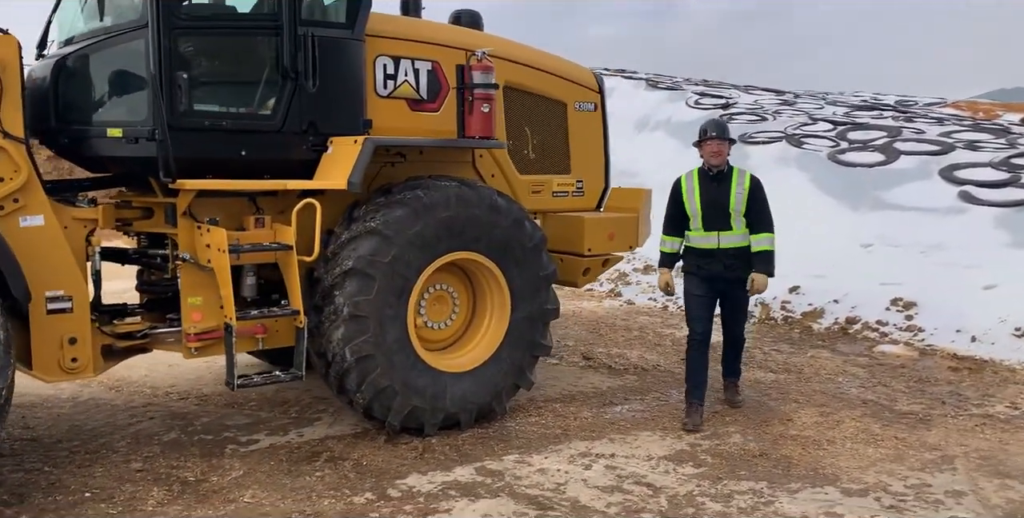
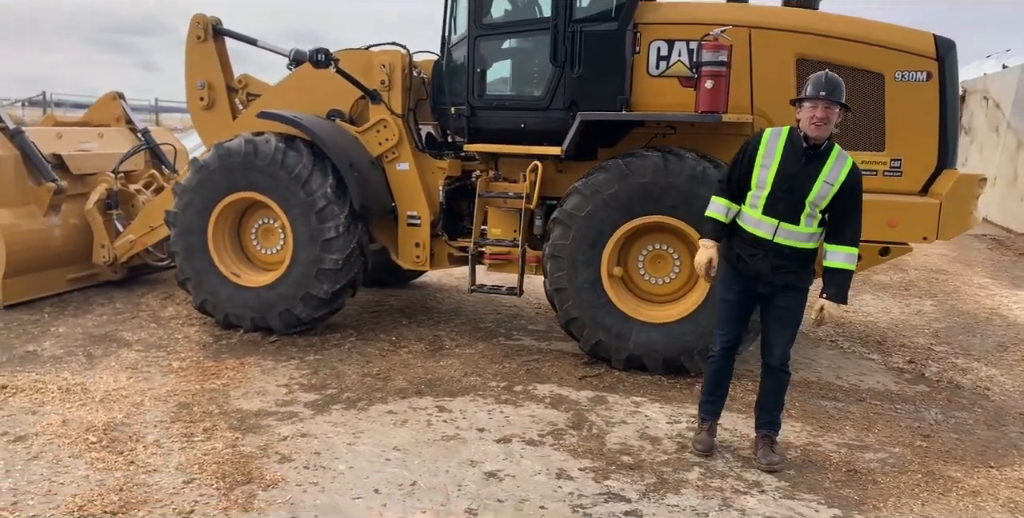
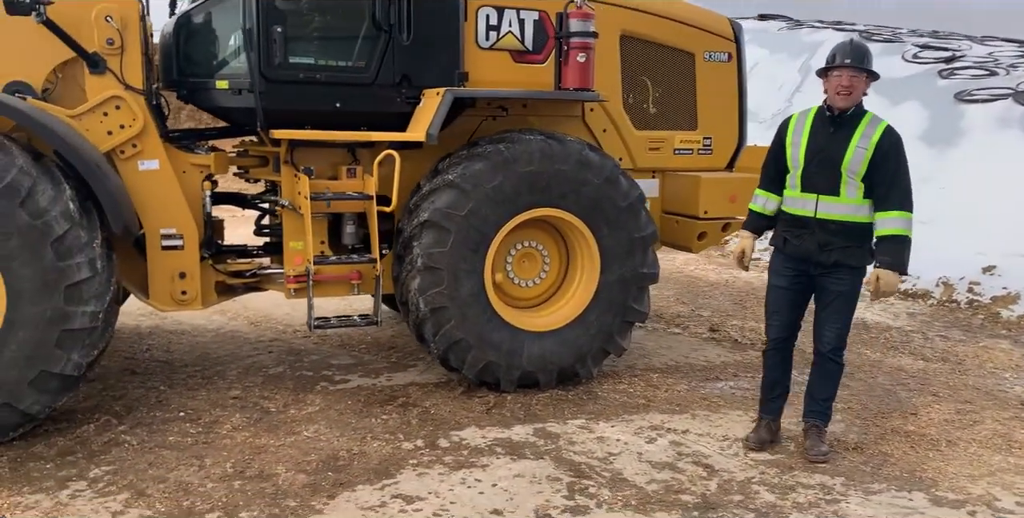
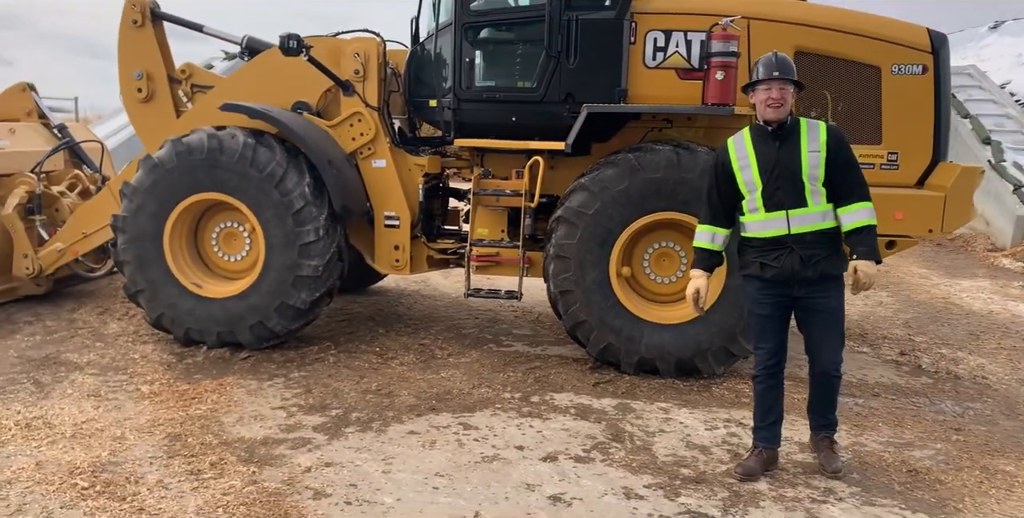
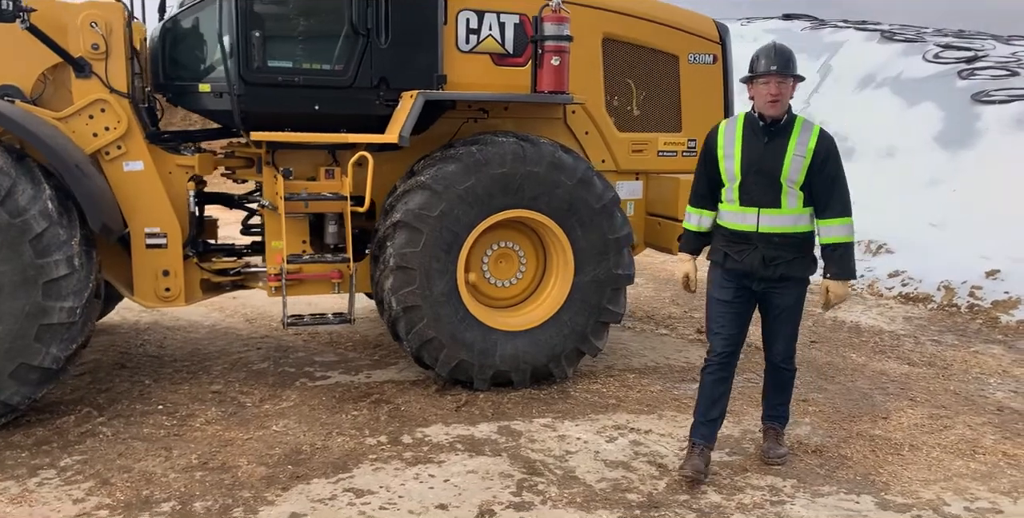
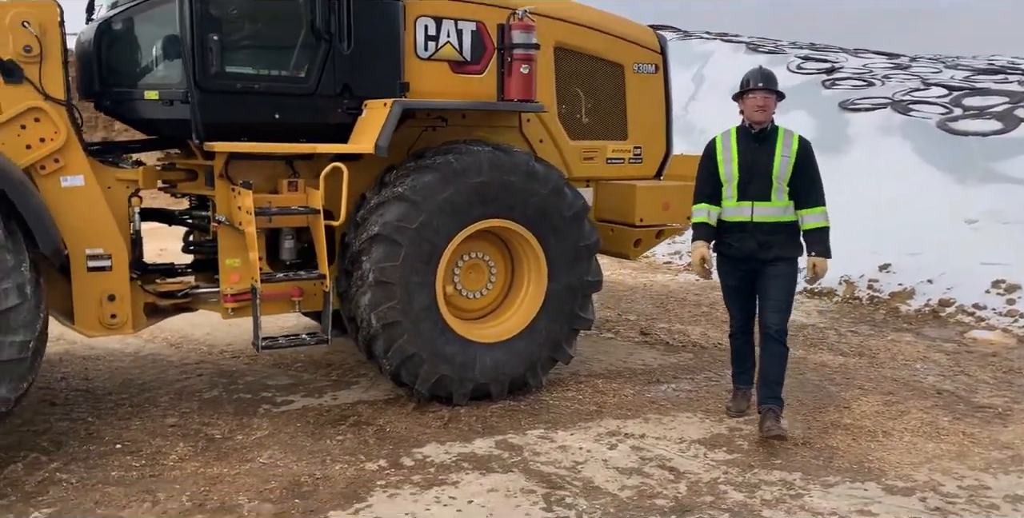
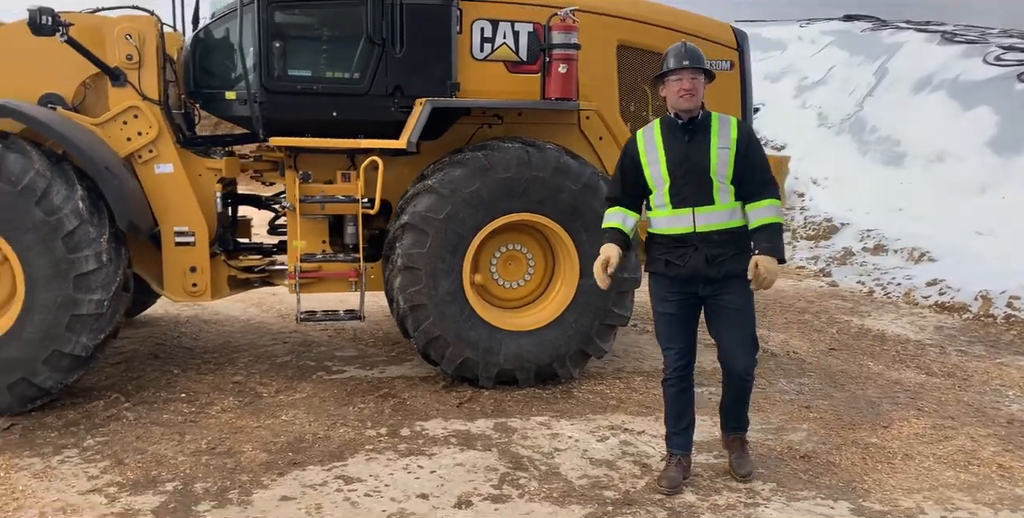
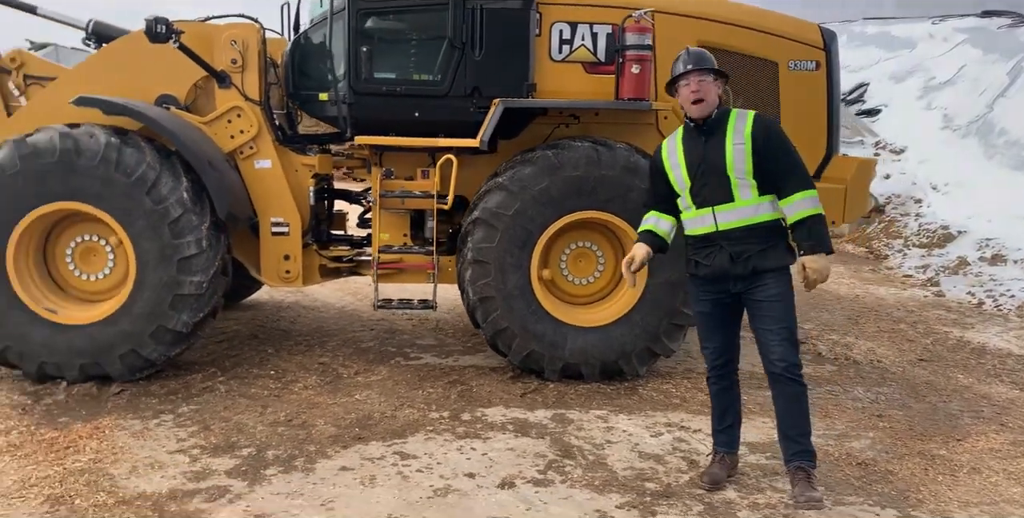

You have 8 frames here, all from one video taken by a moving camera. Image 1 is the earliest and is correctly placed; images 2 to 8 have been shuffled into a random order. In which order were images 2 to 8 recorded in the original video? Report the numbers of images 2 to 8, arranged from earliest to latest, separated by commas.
6, 3, 5, 7, 8, 4, 2
